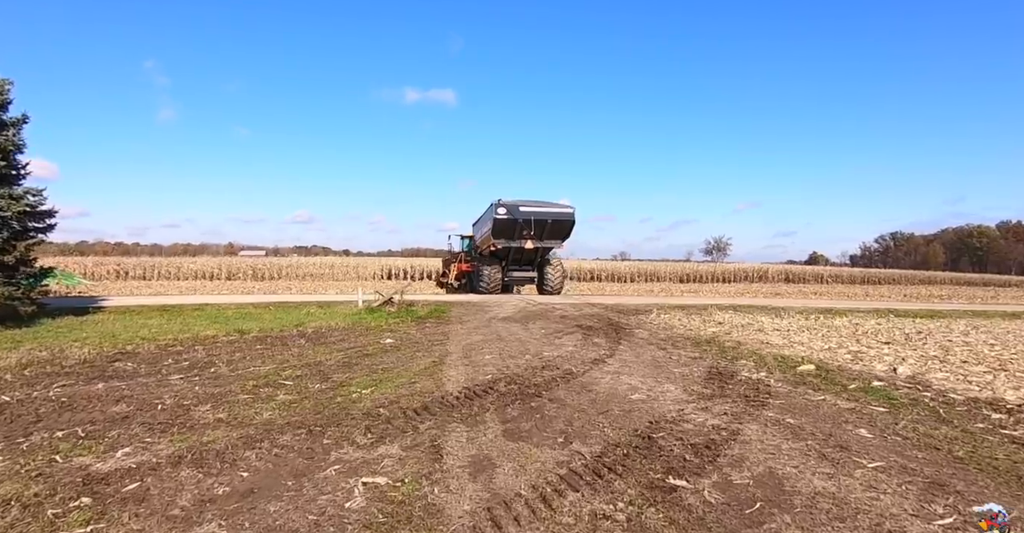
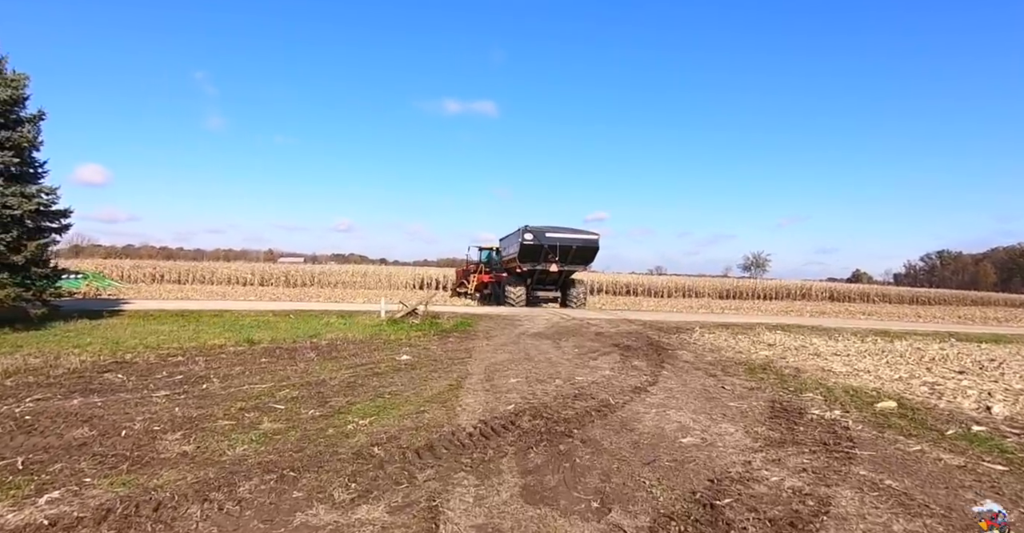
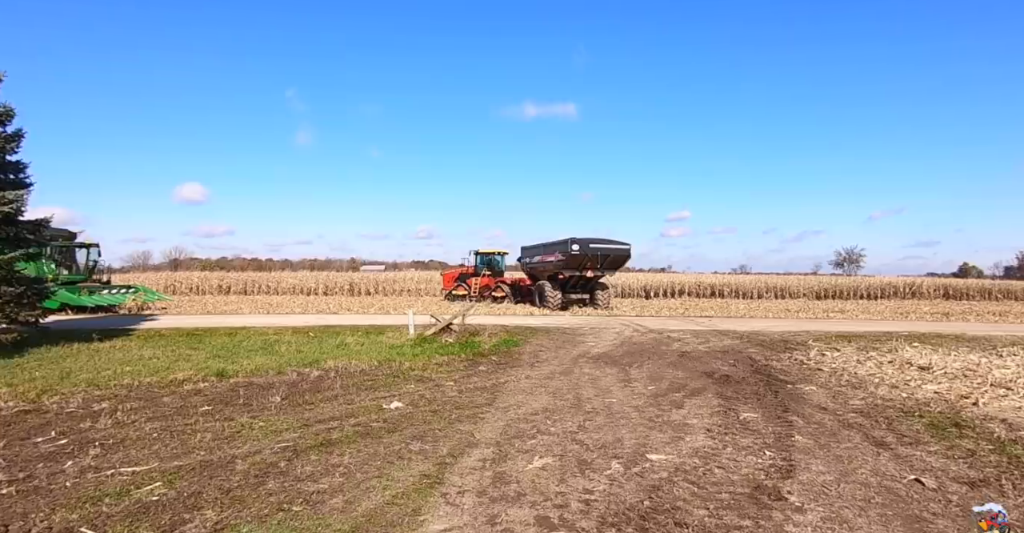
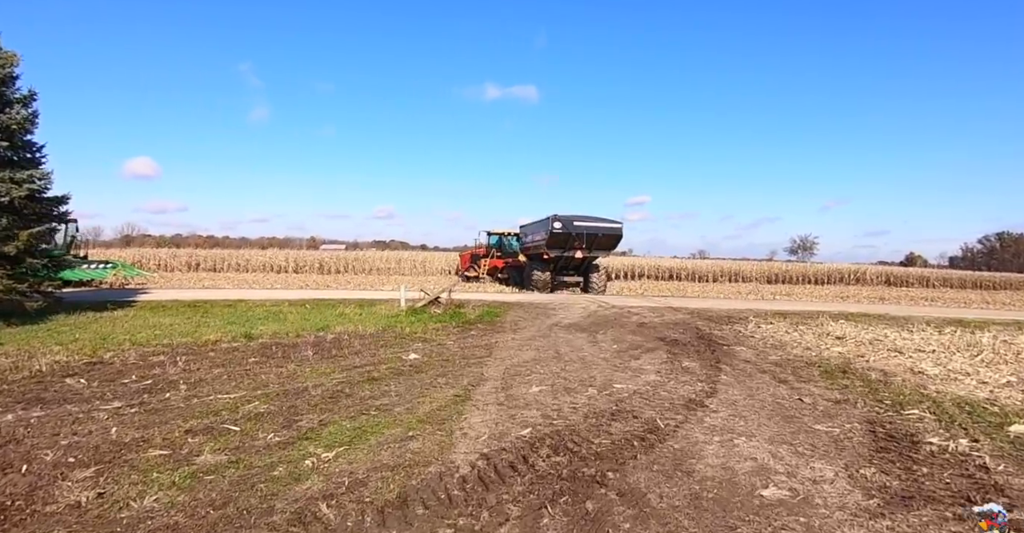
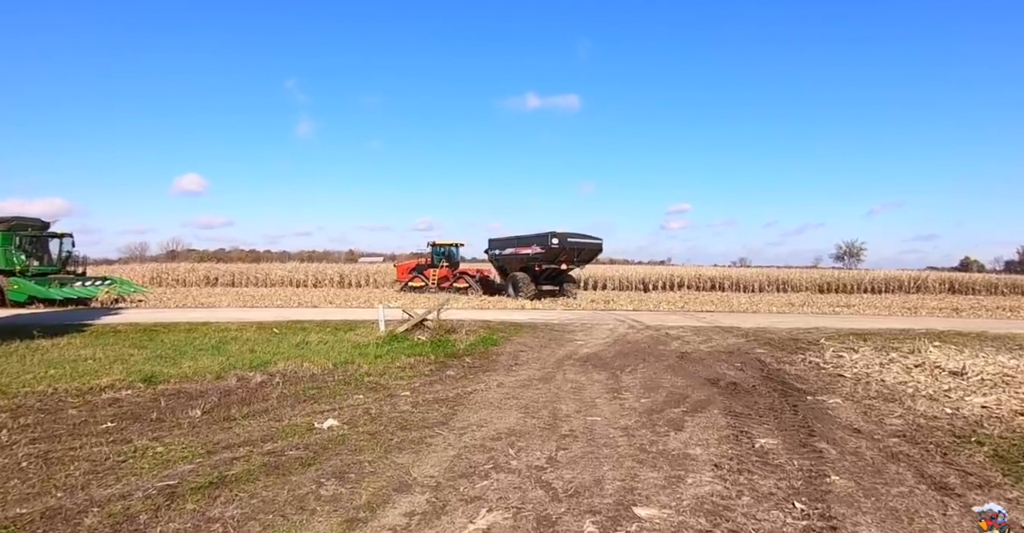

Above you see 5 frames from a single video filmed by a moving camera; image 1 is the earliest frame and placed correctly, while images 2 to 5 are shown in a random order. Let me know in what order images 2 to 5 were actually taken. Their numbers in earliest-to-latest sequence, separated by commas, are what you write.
2, 4, 3, 5
